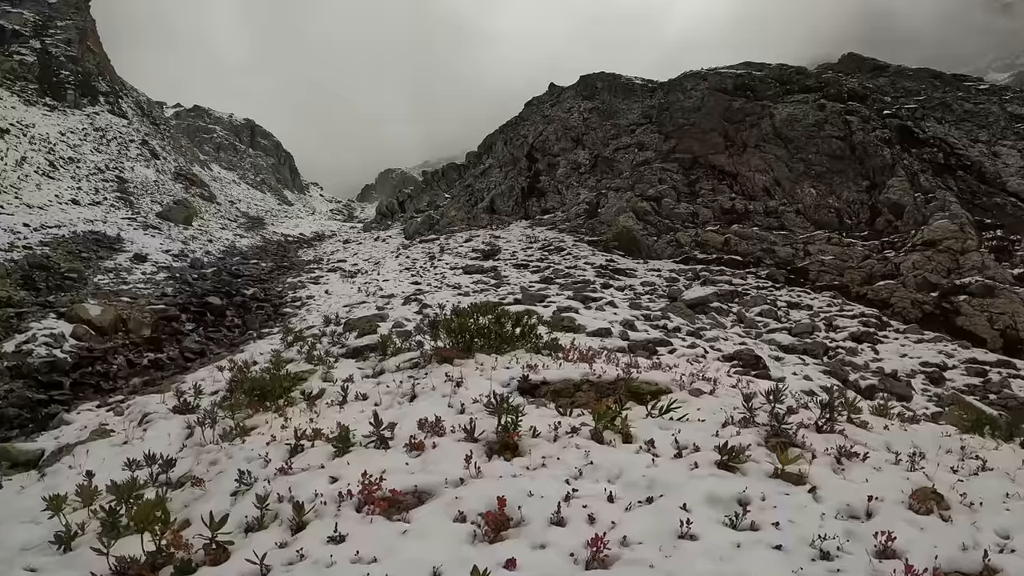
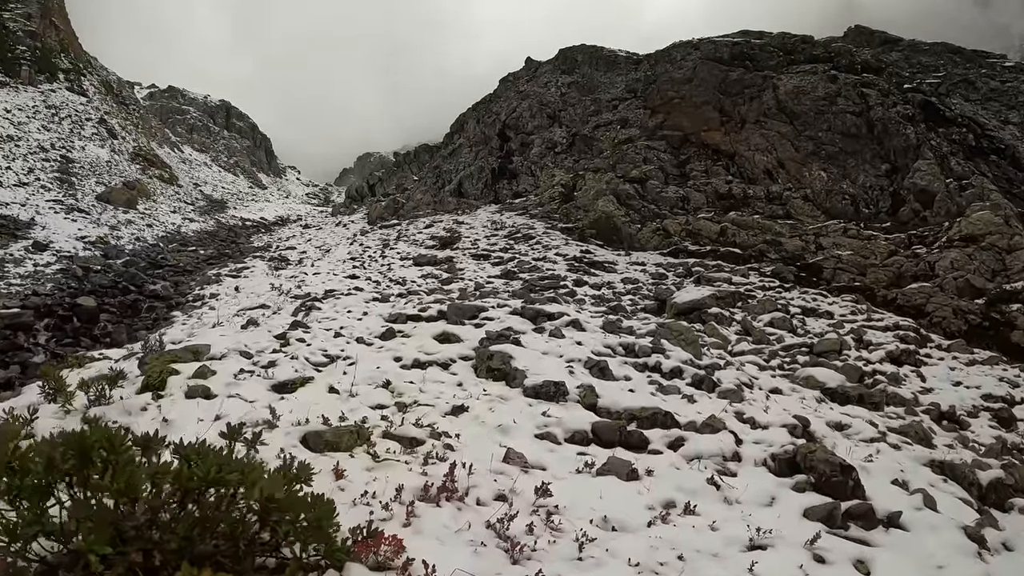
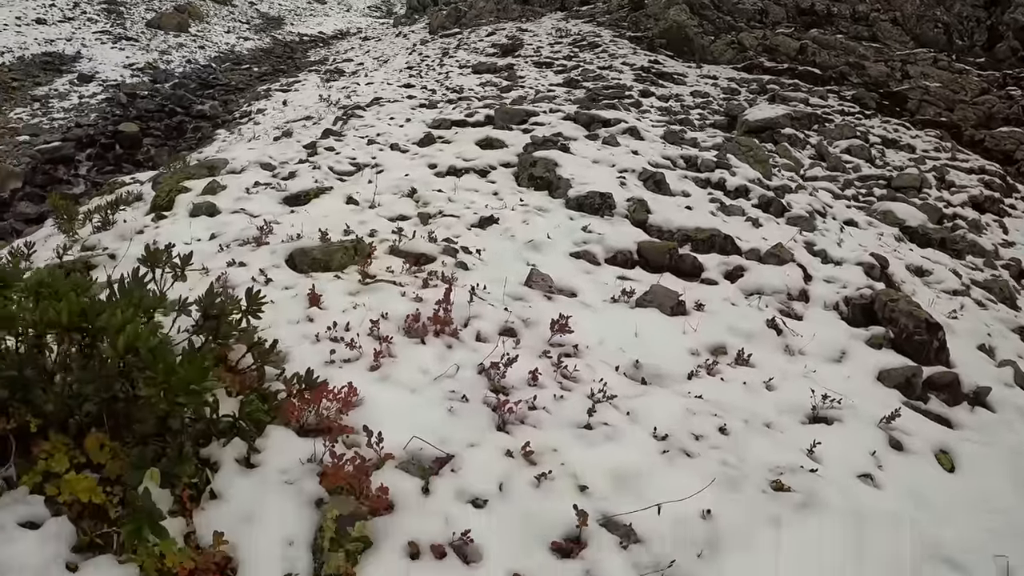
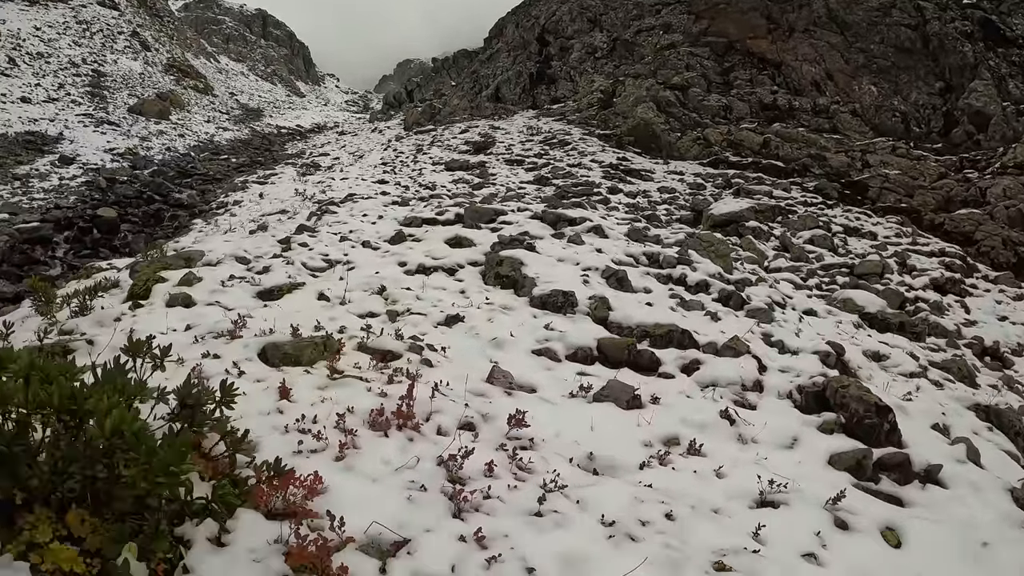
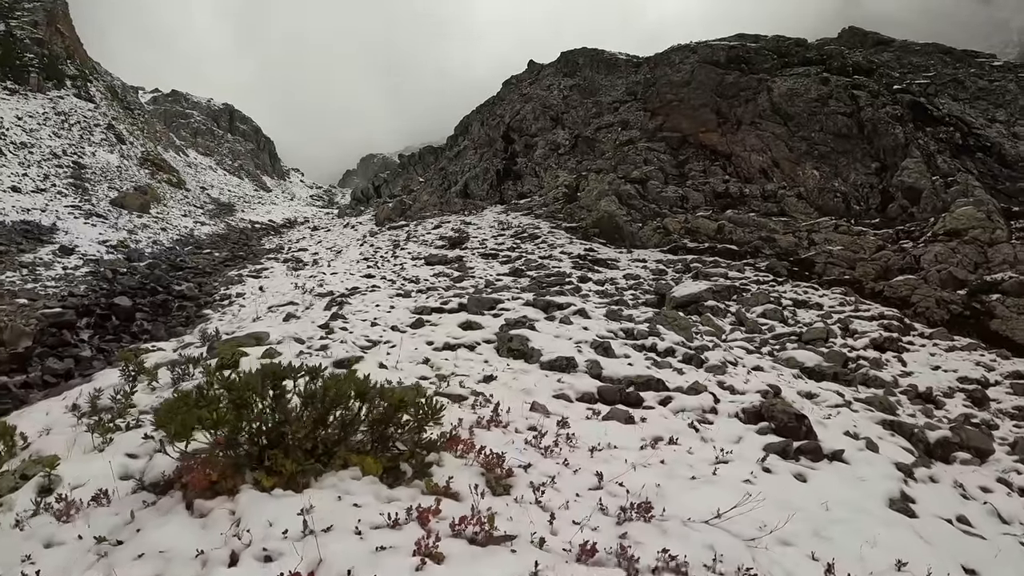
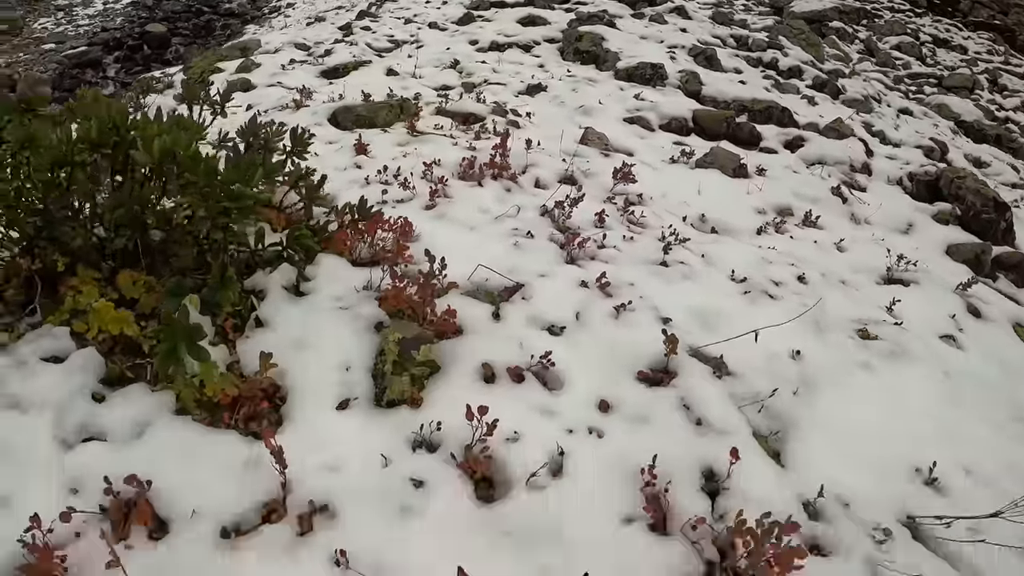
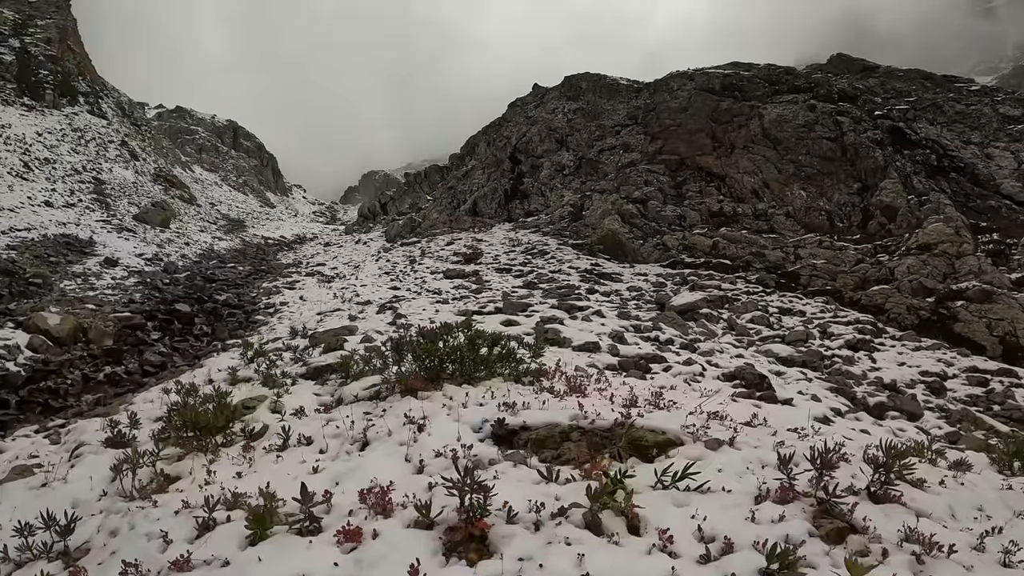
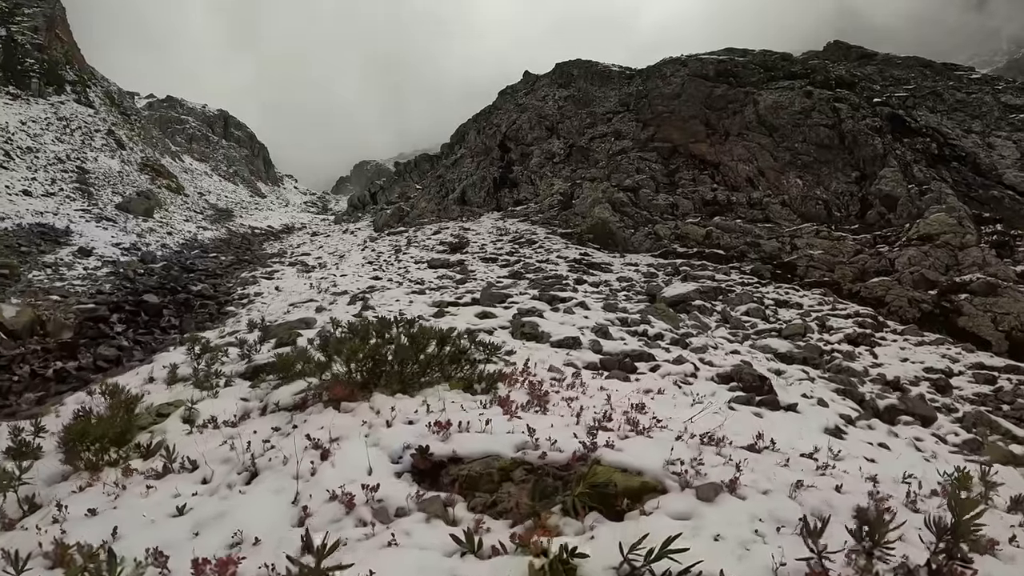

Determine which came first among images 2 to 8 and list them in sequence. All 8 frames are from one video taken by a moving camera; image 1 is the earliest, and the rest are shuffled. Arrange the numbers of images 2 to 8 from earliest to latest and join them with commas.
7, 8, 5, 2, 4, 3, 6
